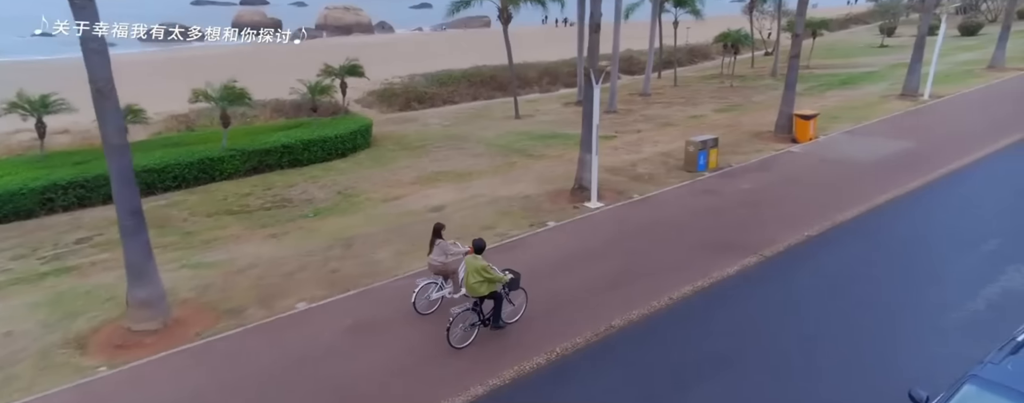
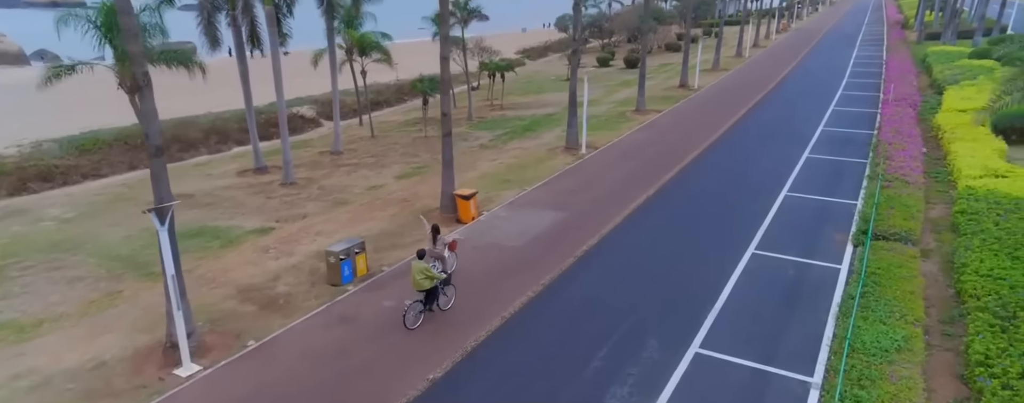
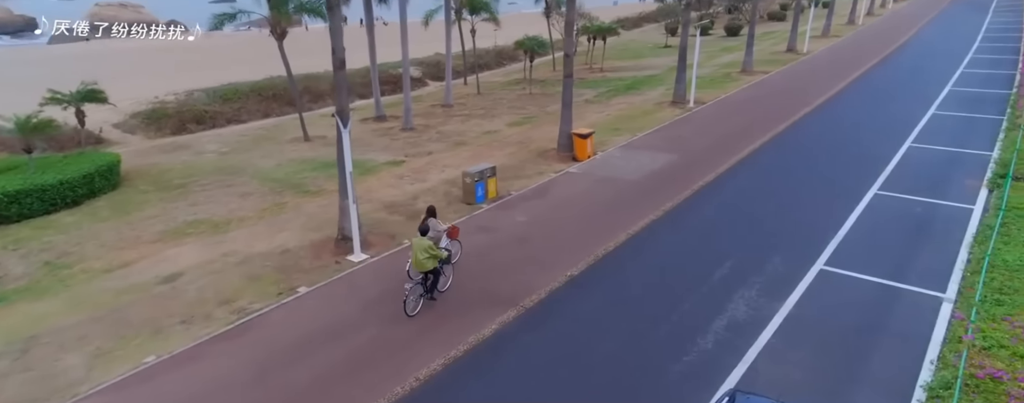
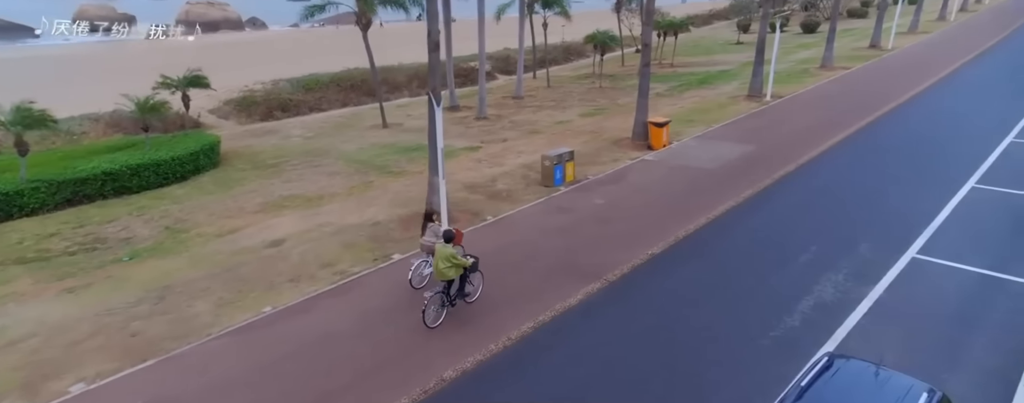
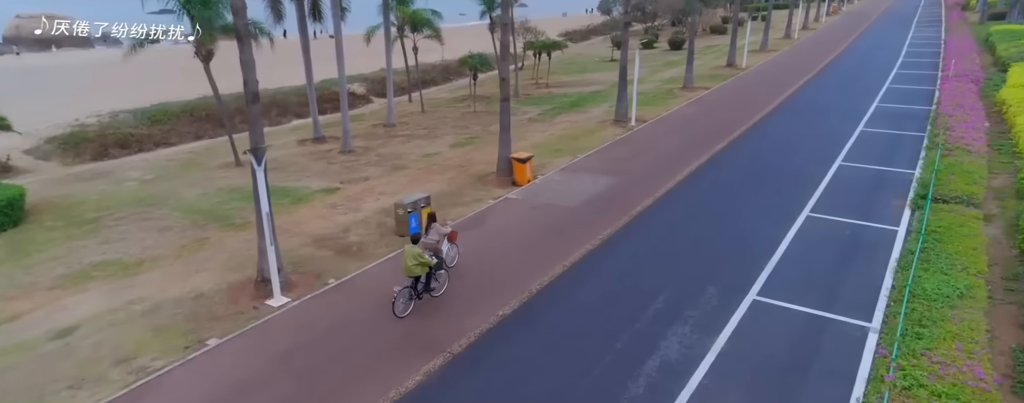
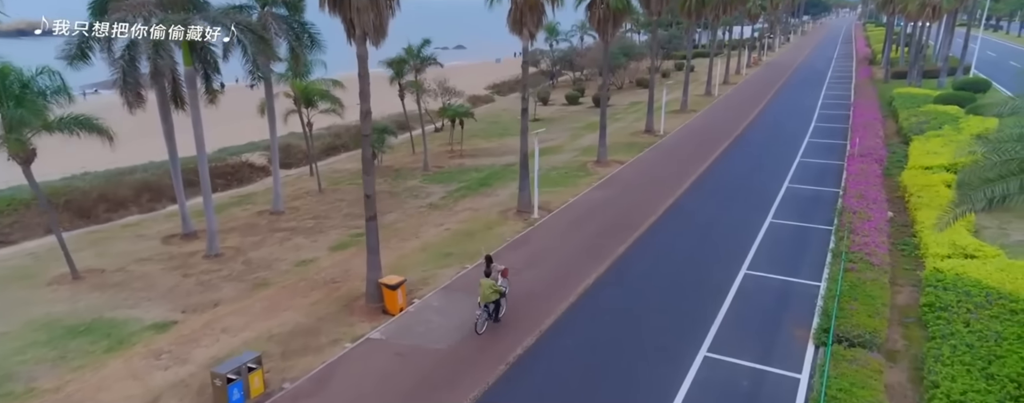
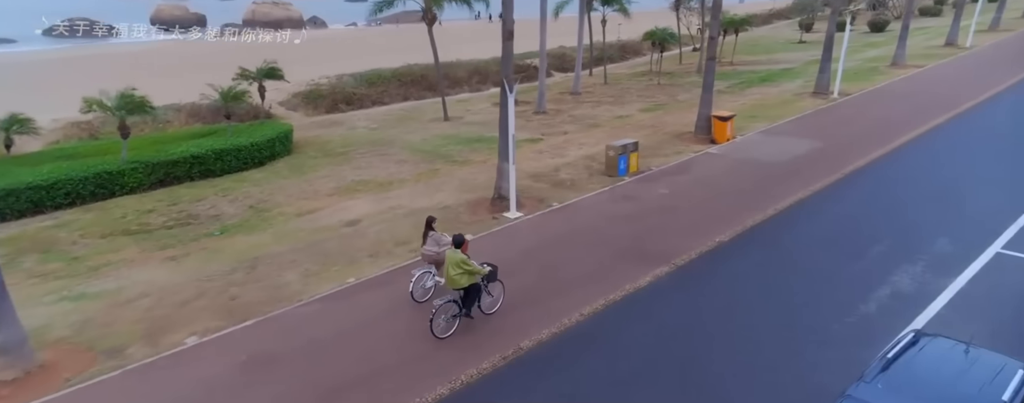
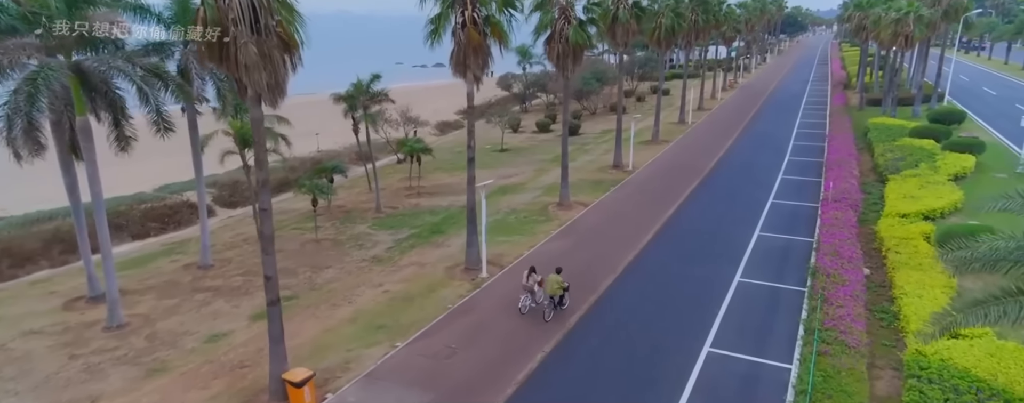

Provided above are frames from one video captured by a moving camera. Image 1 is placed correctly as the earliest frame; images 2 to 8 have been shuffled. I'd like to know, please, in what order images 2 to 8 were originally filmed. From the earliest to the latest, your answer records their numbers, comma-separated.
7, 4, 3, 5, 2, 6, 8
